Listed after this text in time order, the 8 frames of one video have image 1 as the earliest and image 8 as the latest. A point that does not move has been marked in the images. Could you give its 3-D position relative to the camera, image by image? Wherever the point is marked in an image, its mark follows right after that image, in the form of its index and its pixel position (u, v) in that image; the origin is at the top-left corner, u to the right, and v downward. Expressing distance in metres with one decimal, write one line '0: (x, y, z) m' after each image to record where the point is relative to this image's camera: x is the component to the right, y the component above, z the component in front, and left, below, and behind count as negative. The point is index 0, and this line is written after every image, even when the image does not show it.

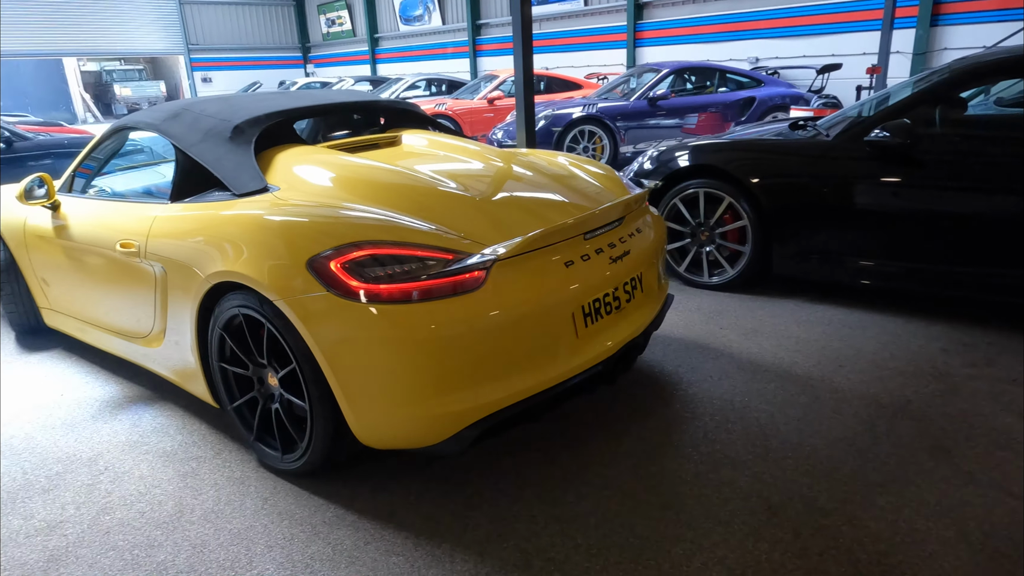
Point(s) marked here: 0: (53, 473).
0: (-1.4, -0.6, +2.0) m
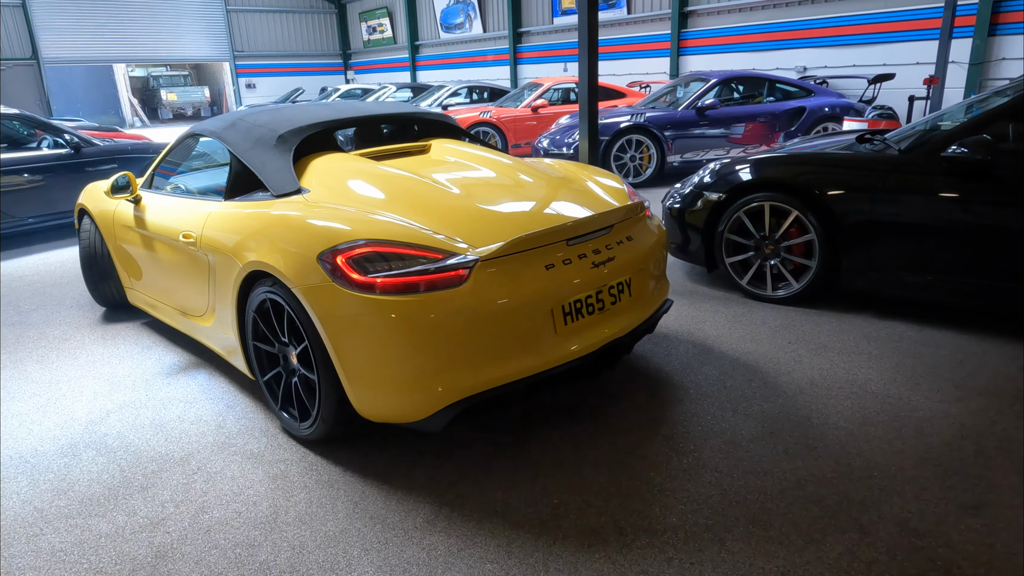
0: (-1.2, -0.6, +2.1) m
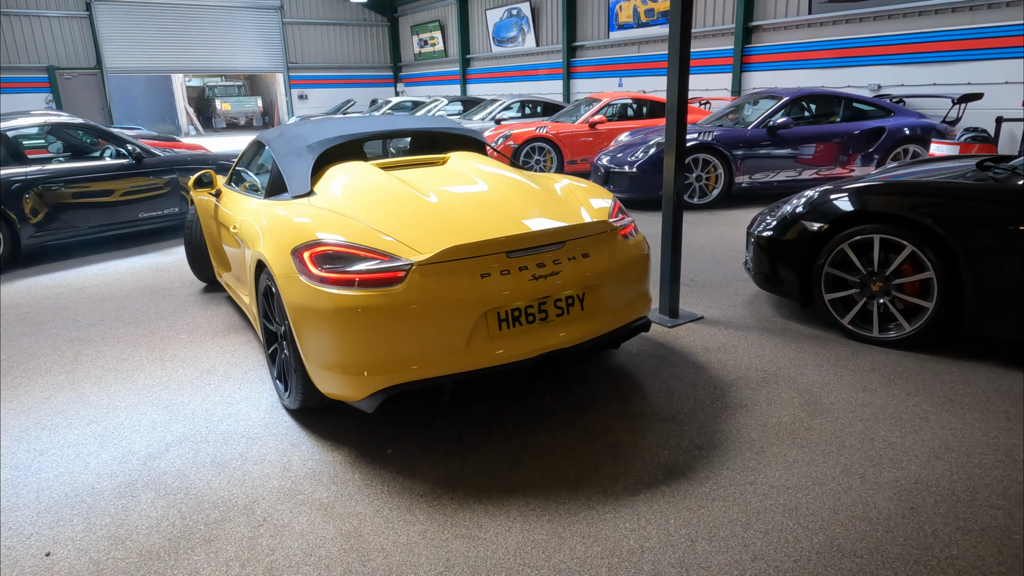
0: (-0.9, -0.7, +1.9) m
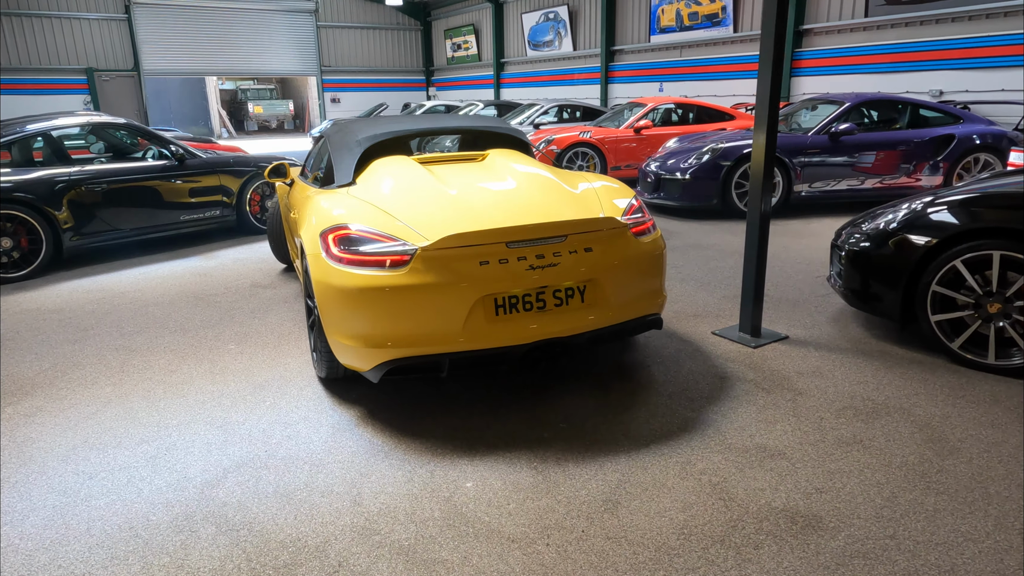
0: (-0.6, -0.7, +1.7) m
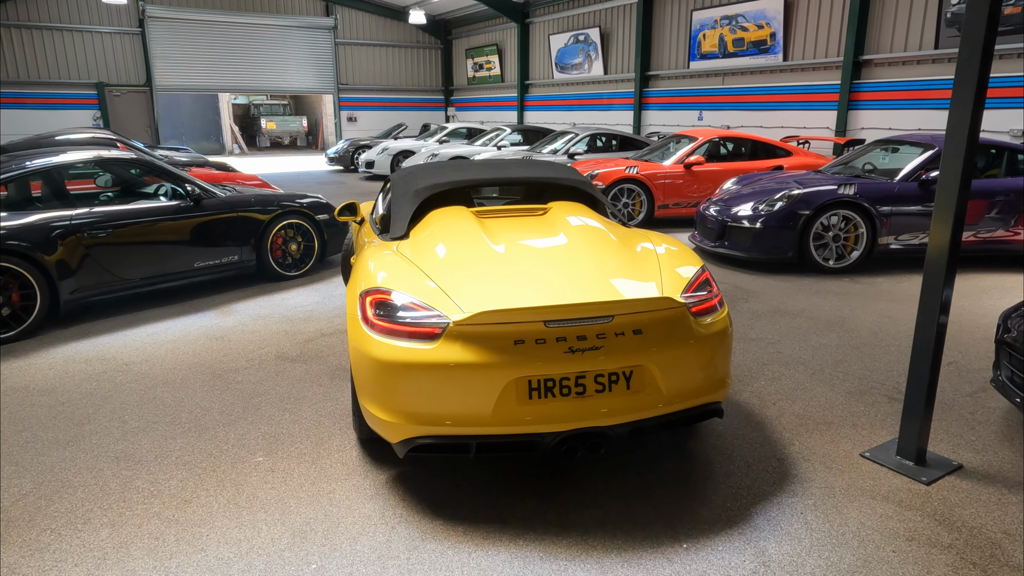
0: (-0.2, -1.1, +1.1) m
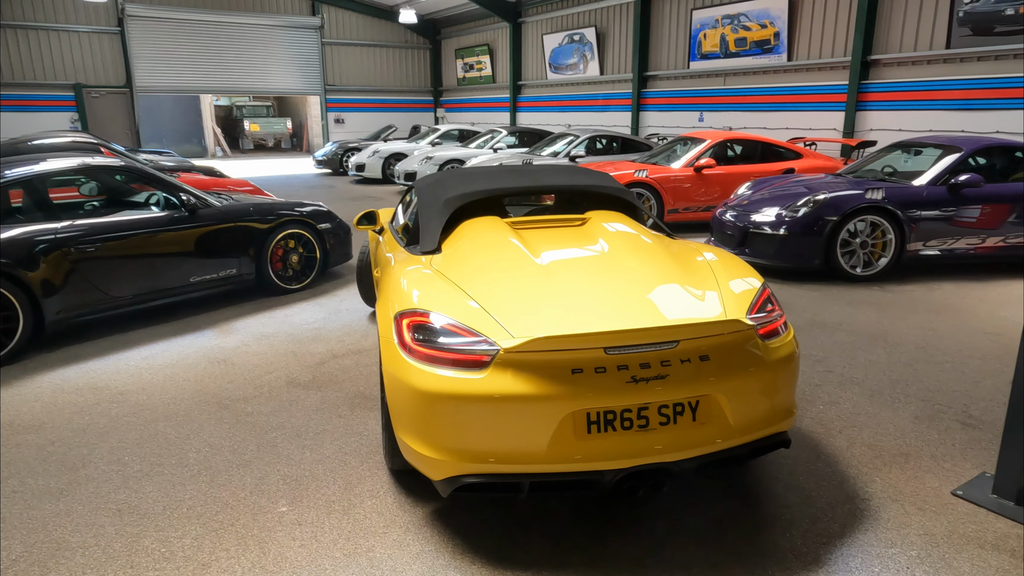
0: (0.0, -1.2, +0.8) m
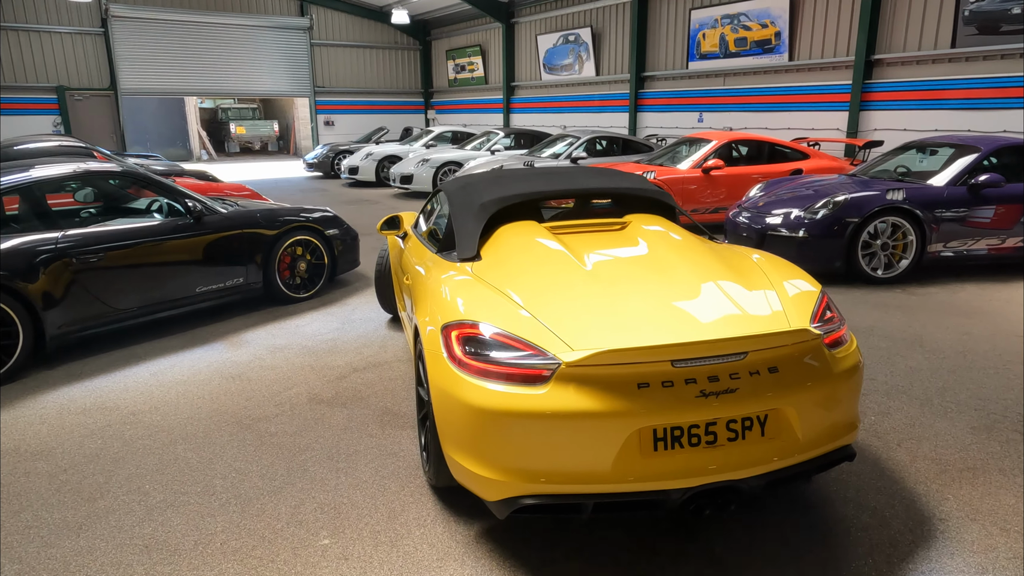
0: (+0.3, -1.2, +0.6) m
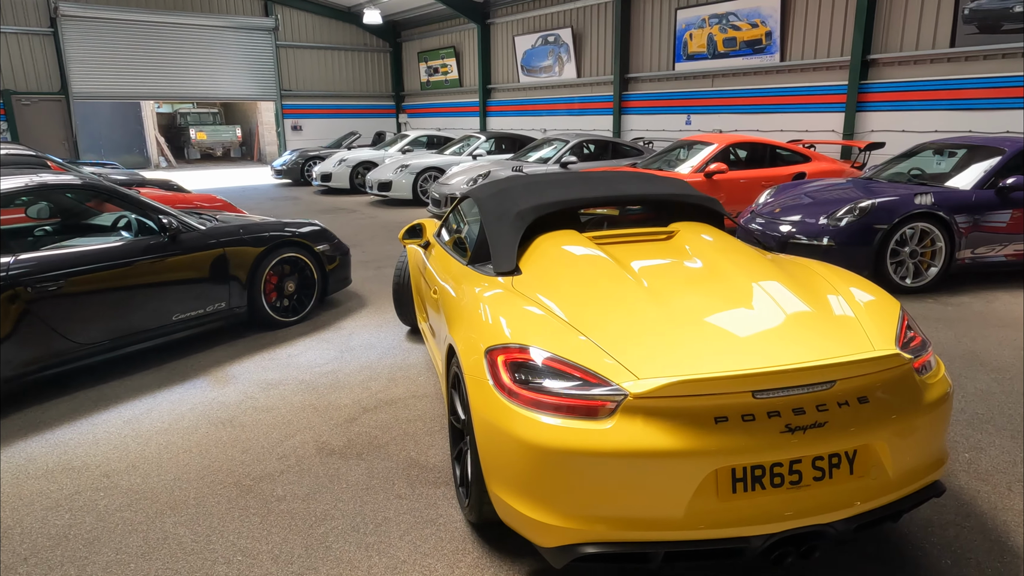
0: (+0.6, -1.3, +0.2) m
